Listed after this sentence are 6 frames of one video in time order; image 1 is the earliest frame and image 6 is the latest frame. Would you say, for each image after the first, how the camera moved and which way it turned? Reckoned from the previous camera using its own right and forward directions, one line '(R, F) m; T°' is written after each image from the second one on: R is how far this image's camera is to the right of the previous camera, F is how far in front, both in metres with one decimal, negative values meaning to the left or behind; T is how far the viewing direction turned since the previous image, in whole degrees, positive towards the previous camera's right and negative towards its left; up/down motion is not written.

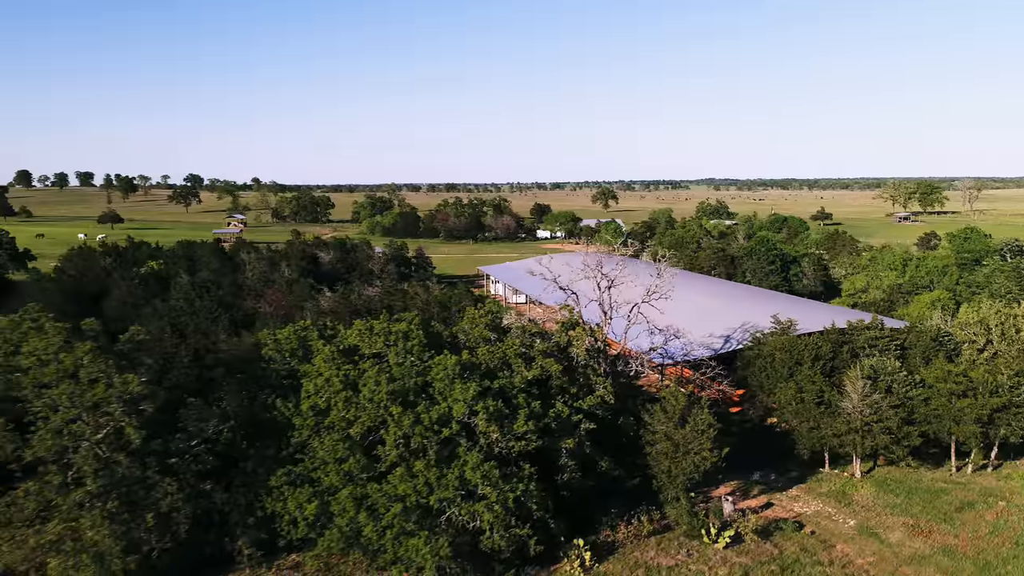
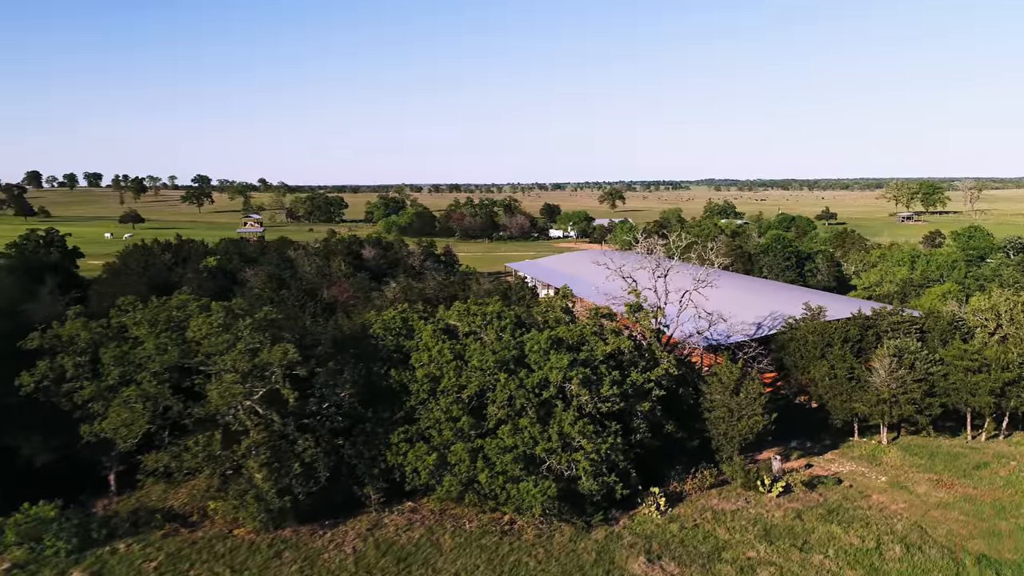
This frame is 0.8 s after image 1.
(-1.8, -2.6) m; 0°
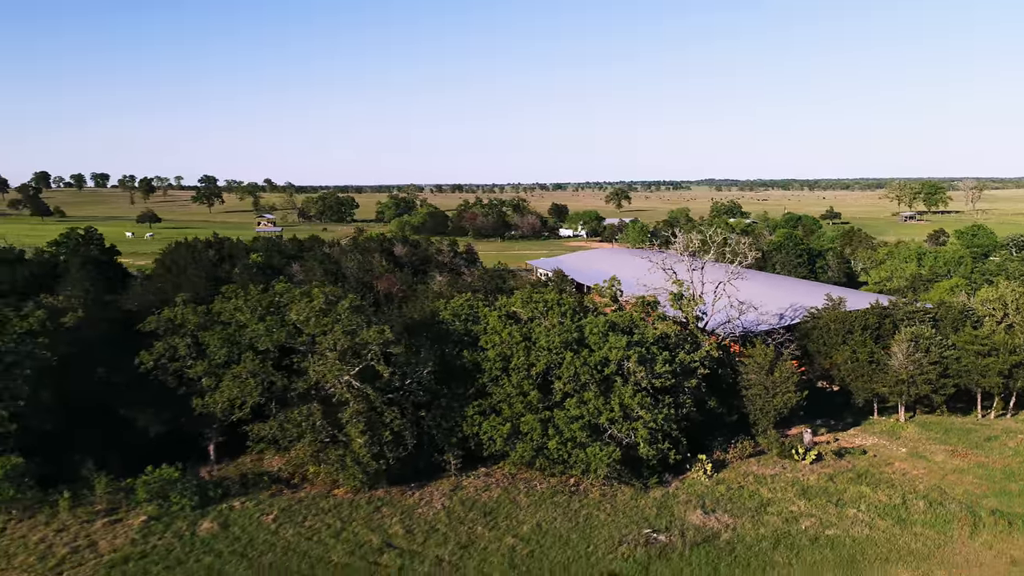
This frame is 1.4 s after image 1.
(-1.5, -2.1) m; 0°
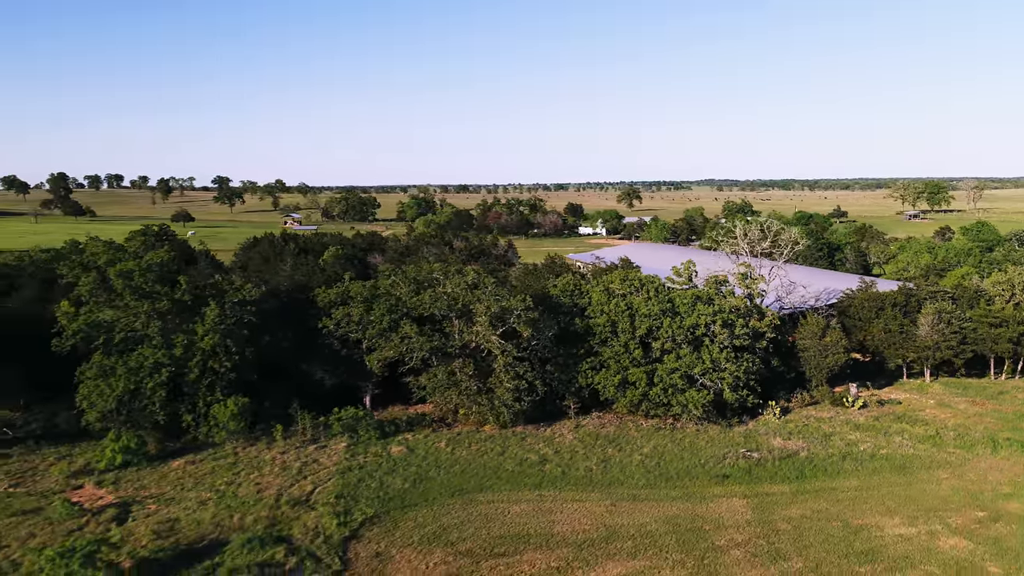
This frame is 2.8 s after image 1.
(-3.1, -4.7) m; 0°
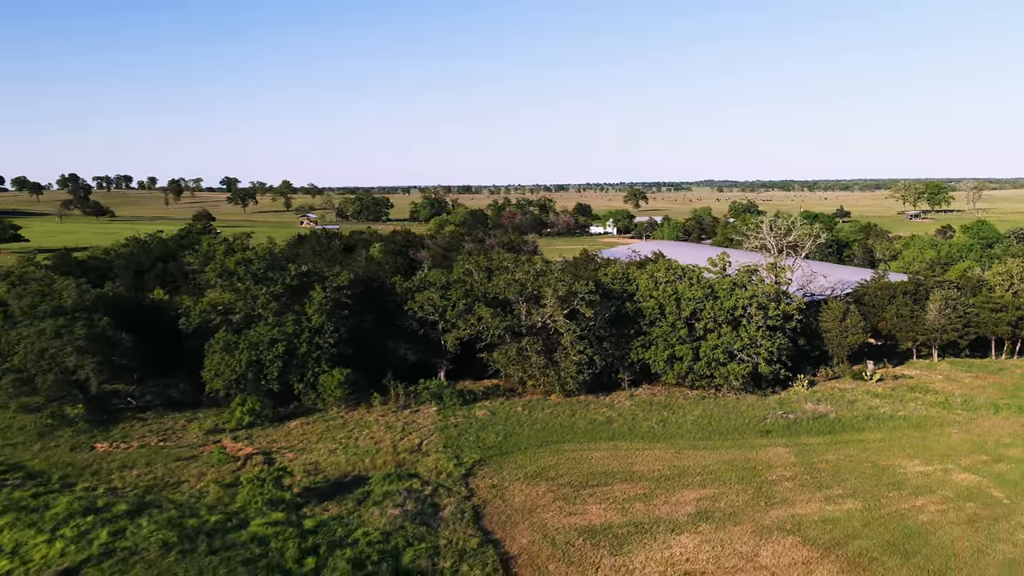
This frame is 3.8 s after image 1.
(-2.0, -3.3) m; 0°
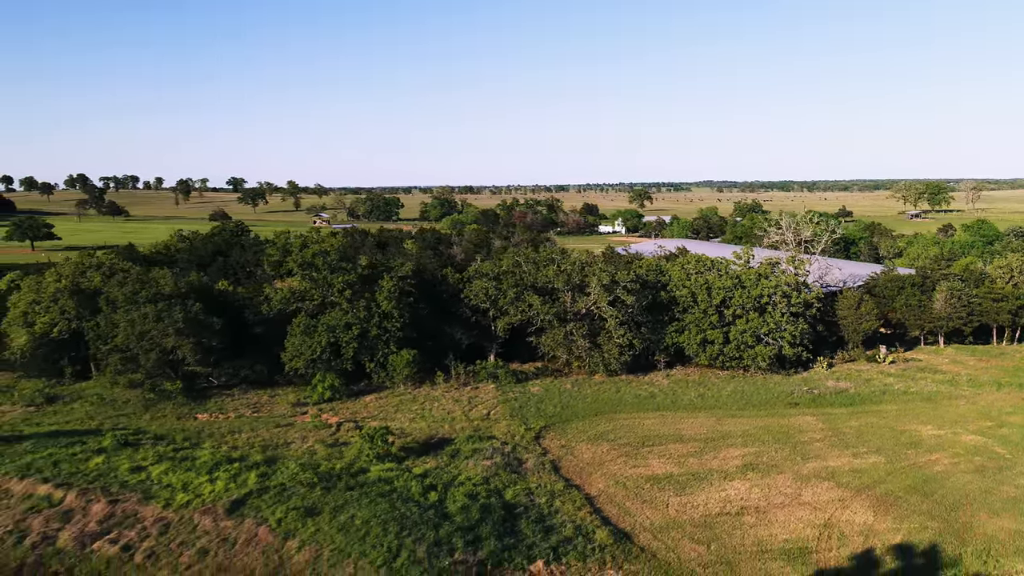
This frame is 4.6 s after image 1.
(-1.7, -2.7) m; 0°
